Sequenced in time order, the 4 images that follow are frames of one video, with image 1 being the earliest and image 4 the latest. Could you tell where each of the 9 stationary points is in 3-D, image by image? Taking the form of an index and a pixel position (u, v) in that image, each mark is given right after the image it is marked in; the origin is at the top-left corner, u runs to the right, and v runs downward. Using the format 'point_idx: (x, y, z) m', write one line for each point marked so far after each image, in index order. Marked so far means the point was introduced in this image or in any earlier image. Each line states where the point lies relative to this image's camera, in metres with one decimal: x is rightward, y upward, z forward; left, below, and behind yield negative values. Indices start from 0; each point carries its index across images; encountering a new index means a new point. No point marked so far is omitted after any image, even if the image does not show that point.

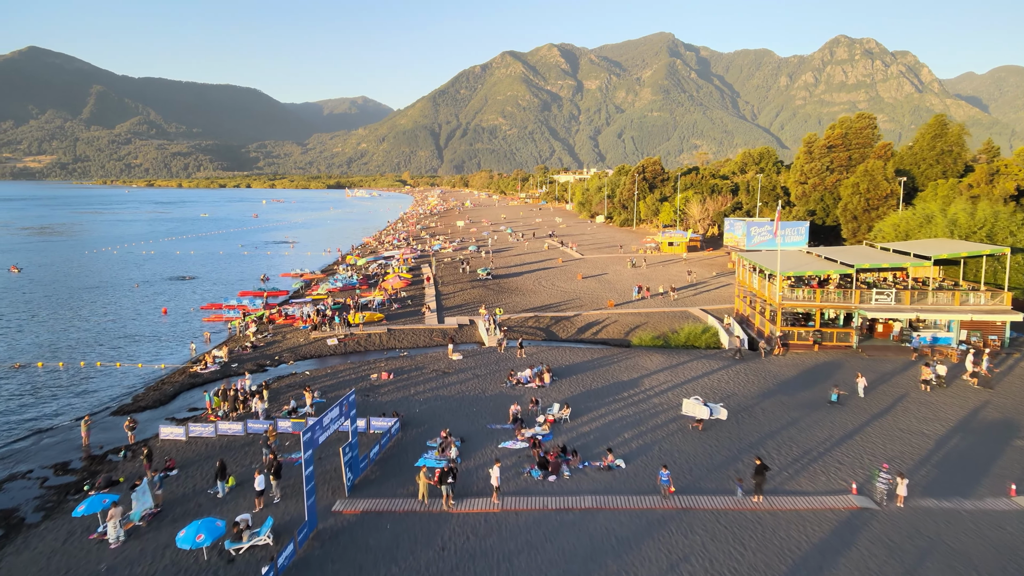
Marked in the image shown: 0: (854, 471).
0: (+7.4, -4.0, +15.6) m
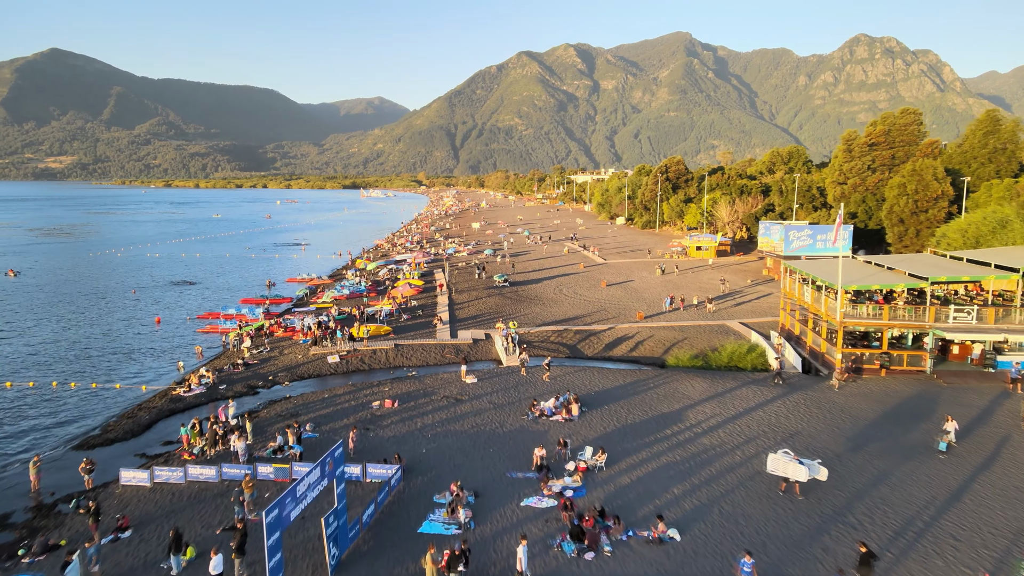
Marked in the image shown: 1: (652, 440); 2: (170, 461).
0: (+7.9, -4.5, +12.2) m
1: (+3.6, -3.8, +18.3) m
2: (-8.8, -4.4, +18.5) m
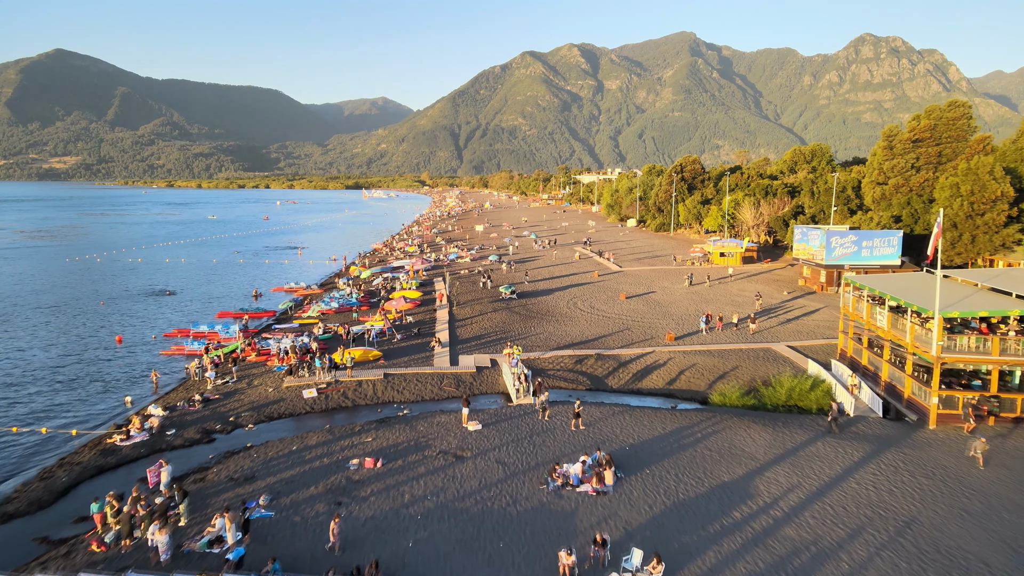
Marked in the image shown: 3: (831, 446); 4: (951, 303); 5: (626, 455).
0: (+8.2, -5.2, +7.4) m
1: (+3.9, -4.5, +13.5) m
2: (-8.4, -5.1, +13.8) m
3: (+7.8, -3.9, +17.6) m
4: (+11.9, -0.4, +19.3) m
5: (+2.8, -4.1, +17.6) m
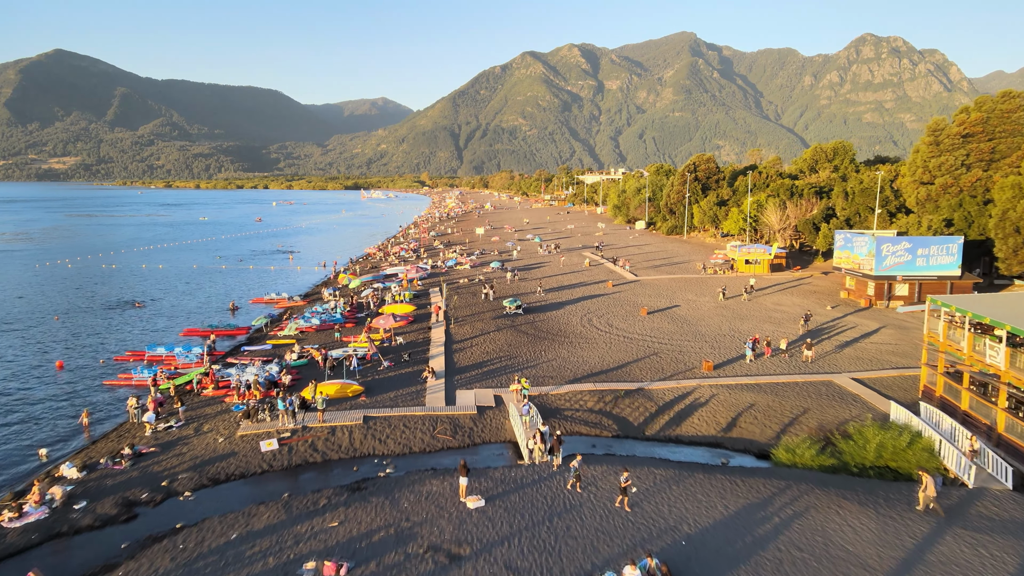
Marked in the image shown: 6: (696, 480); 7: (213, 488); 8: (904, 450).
0: (+8.4, -5.8, +2.5) m
1: (+4.1, -5.2, +8.7) m
2: (-8.2, -5.8, +8.9) m
3: (+8.1, -4.5, +12.8) m
4: (+12.2, -1.1, +14.5) m
5: (+3.1, -4.7, +12.7) m
6: (+4.1, -4.3, +16.2) m
7: (-7.2, -4.8, +17.4) m
8: (+9.3, -3.9, +17.0) m
